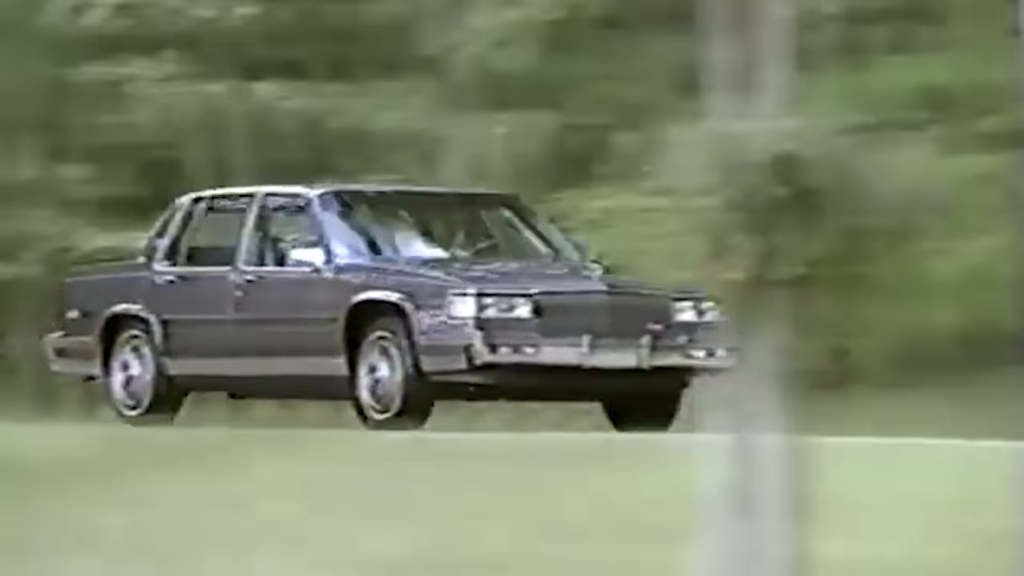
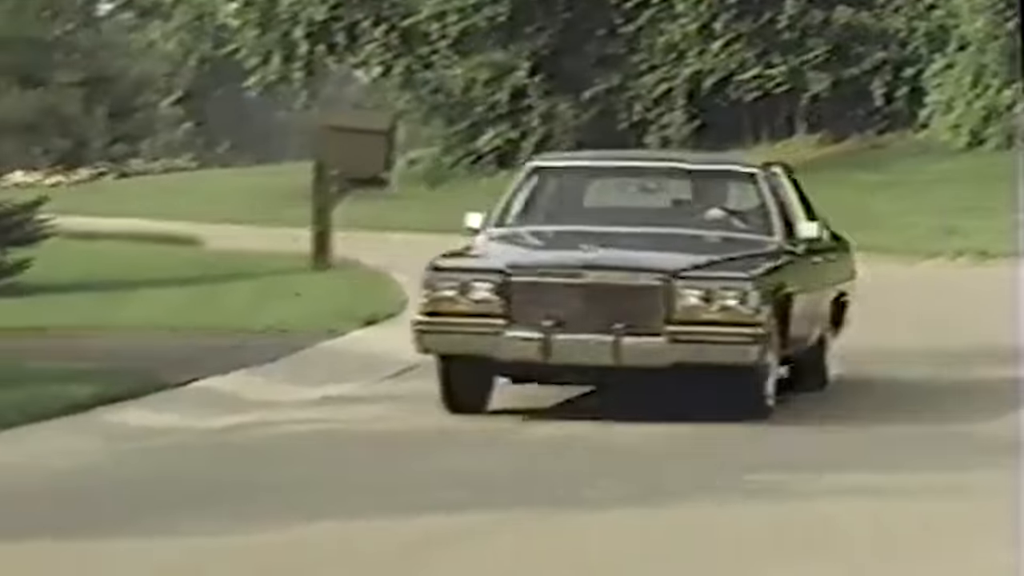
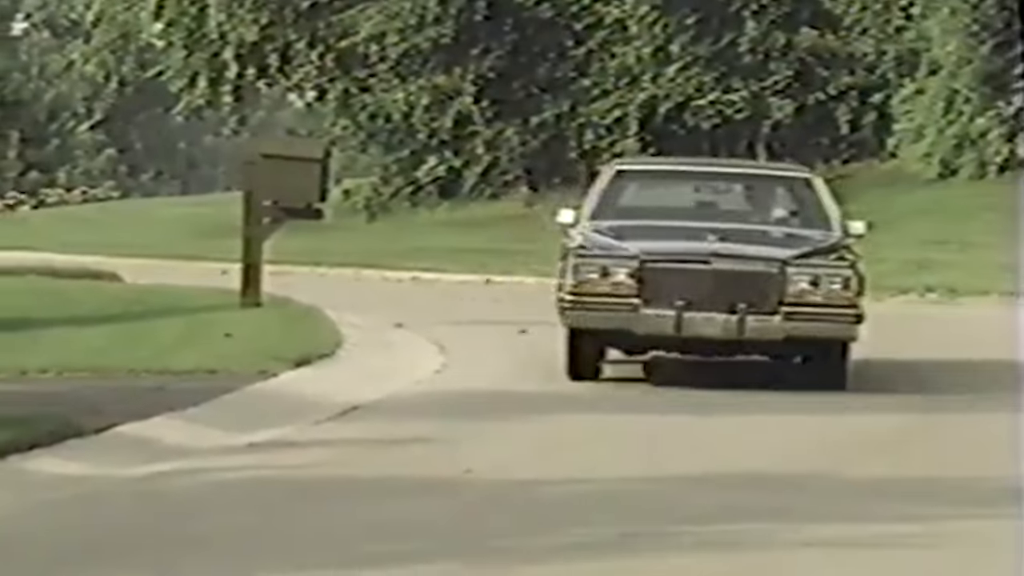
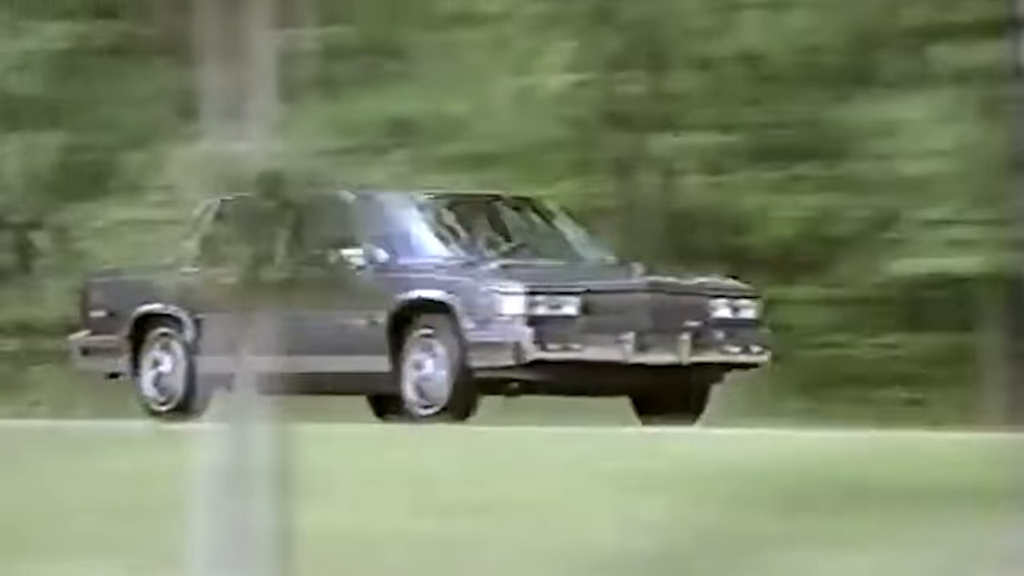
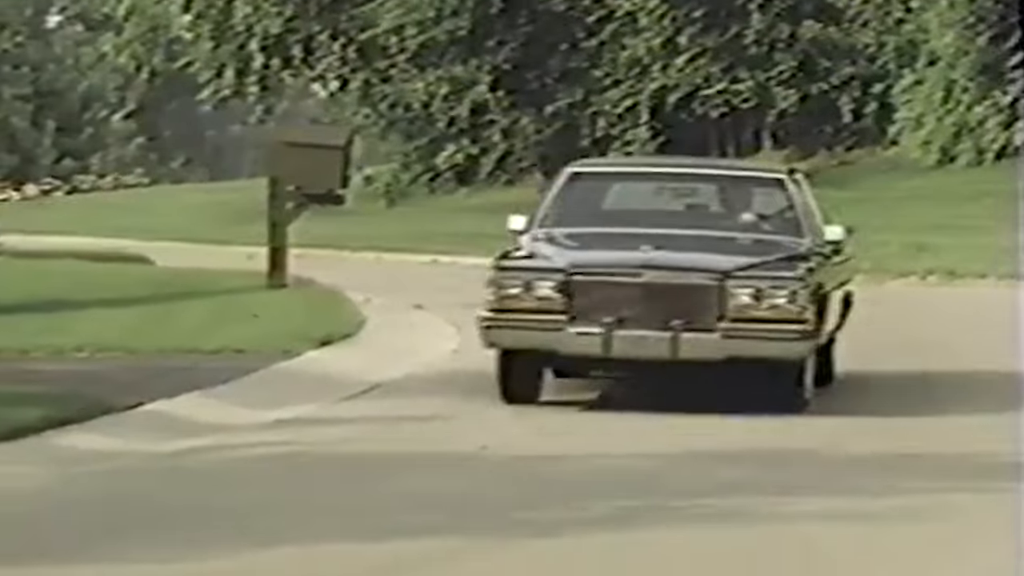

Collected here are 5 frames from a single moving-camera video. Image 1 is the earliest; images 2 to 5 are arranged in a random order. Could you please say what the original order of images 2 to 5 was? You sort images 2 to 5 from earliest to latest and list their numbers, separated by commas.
4, 3, 5, 2
